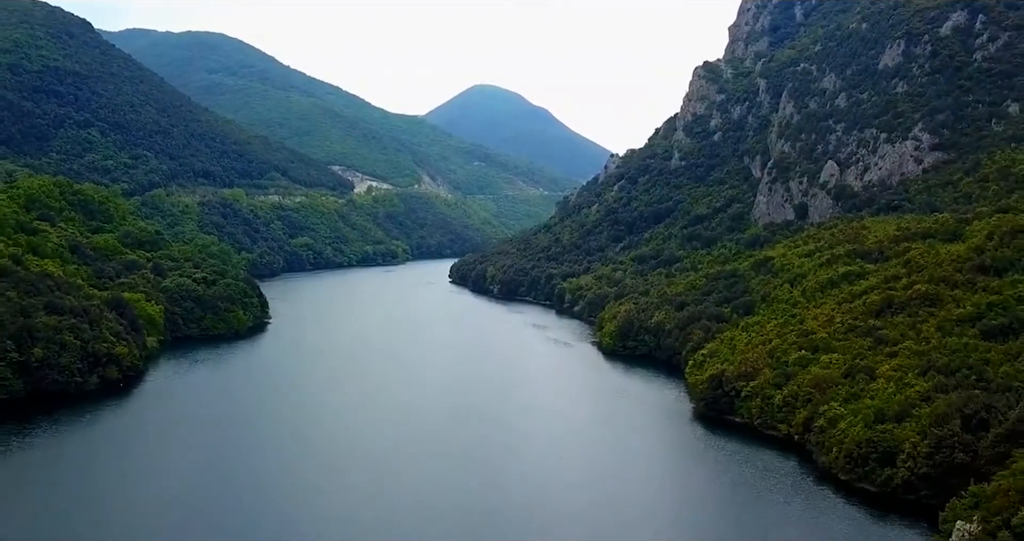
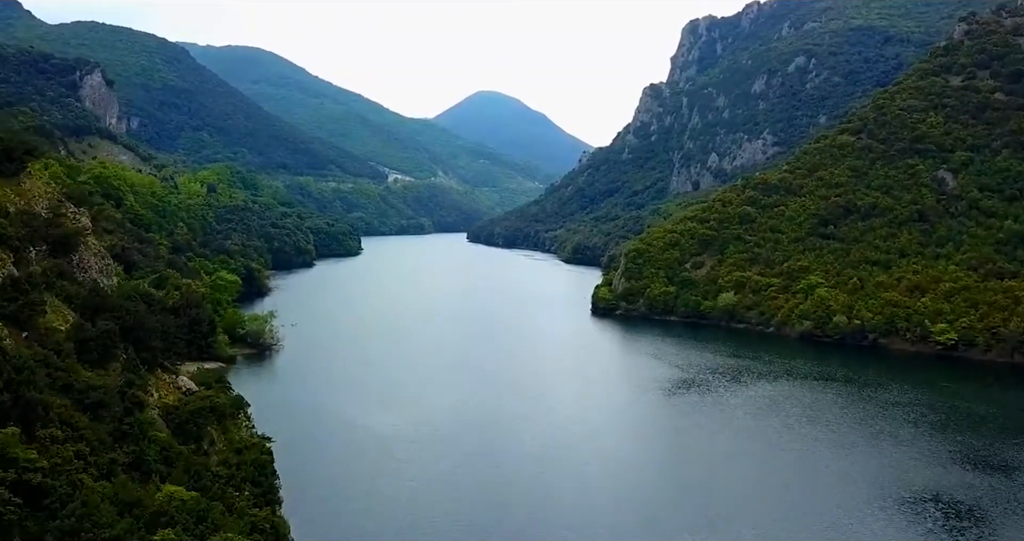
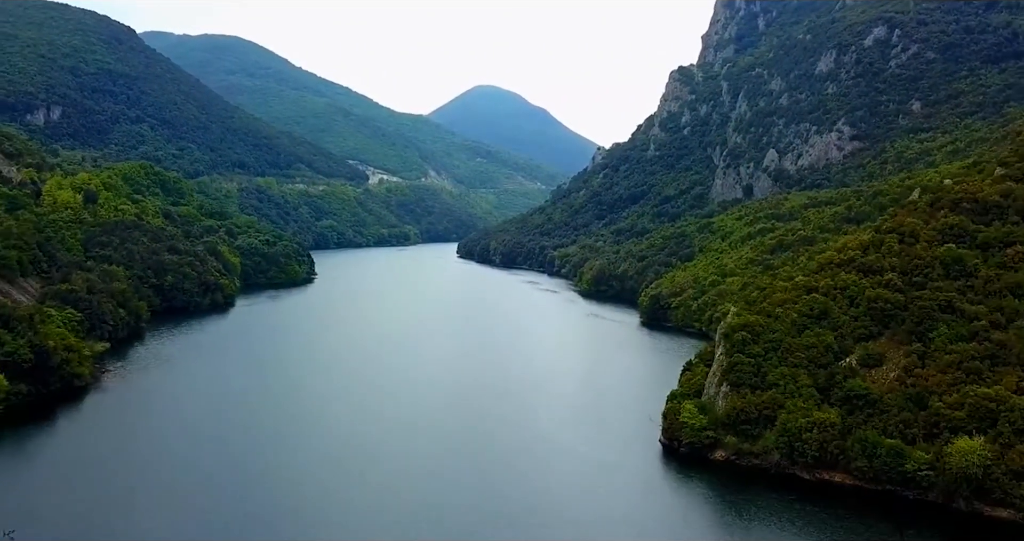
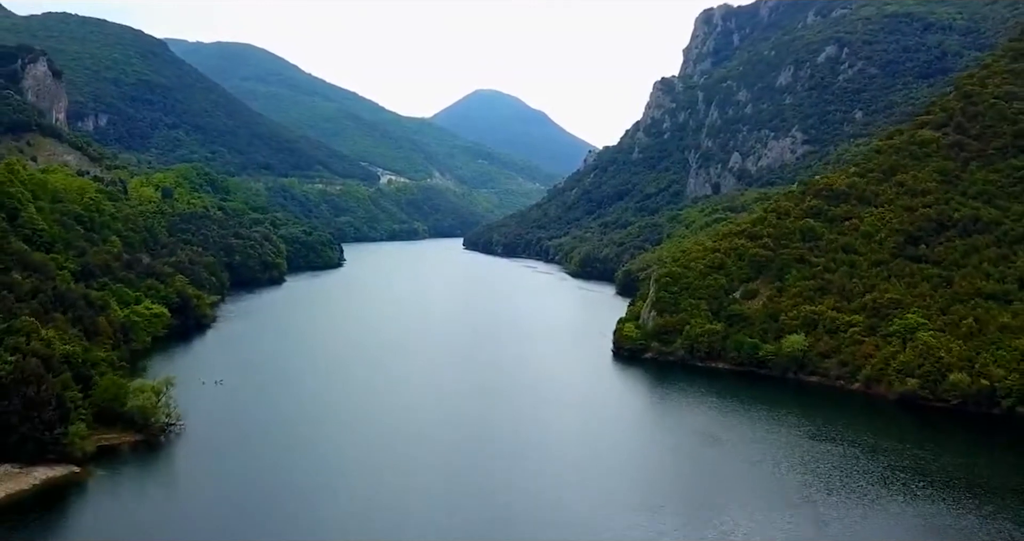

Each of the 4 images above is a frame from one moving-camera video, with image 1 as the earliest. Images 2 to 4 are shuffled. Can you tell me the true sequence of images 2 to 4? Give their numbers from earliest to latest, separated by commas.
3, 4, 2
